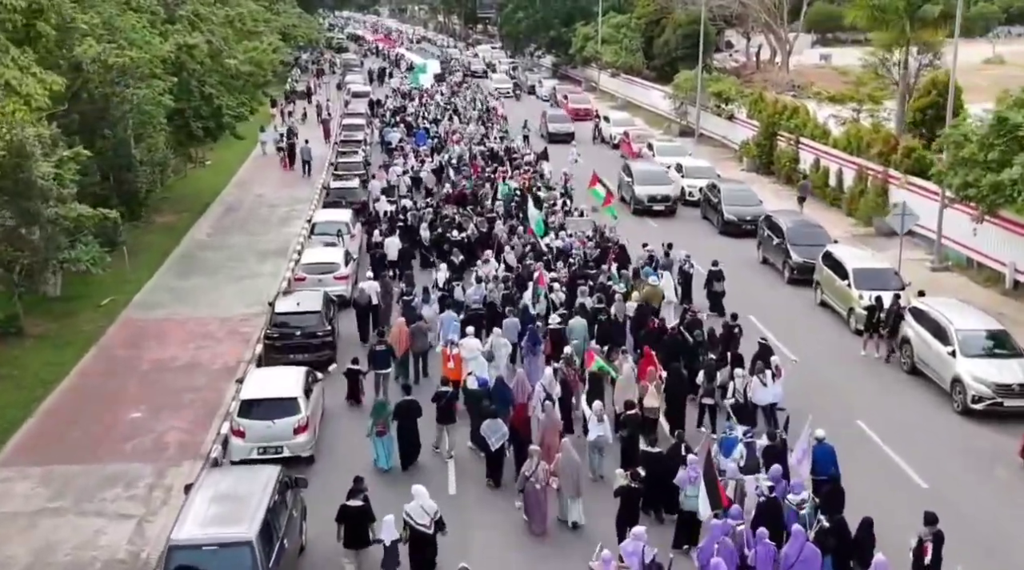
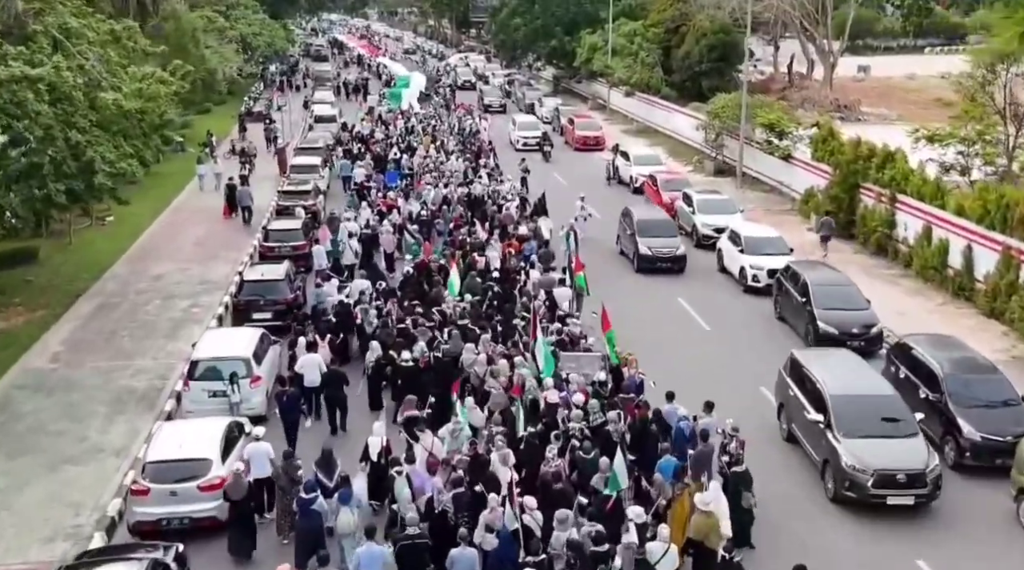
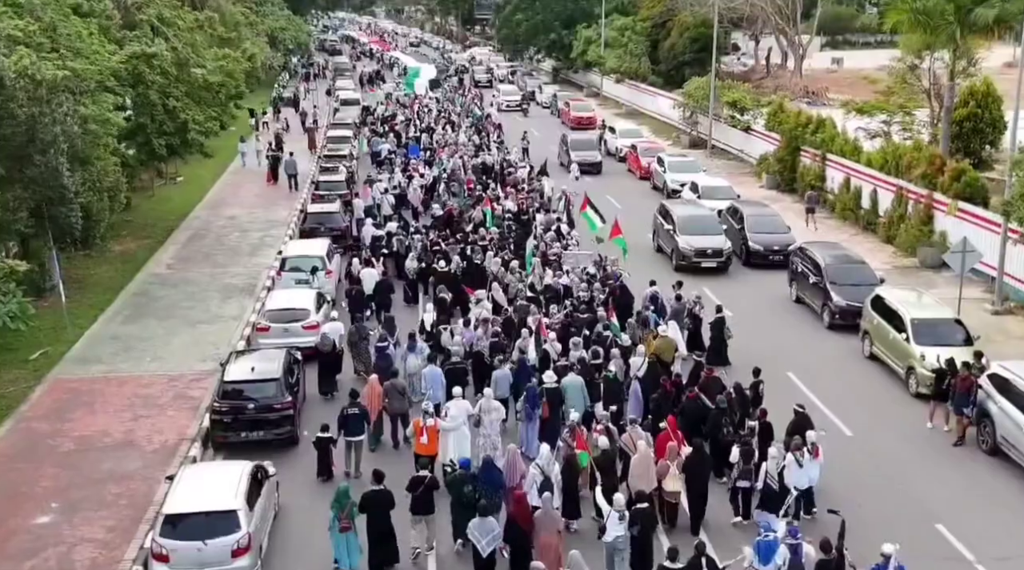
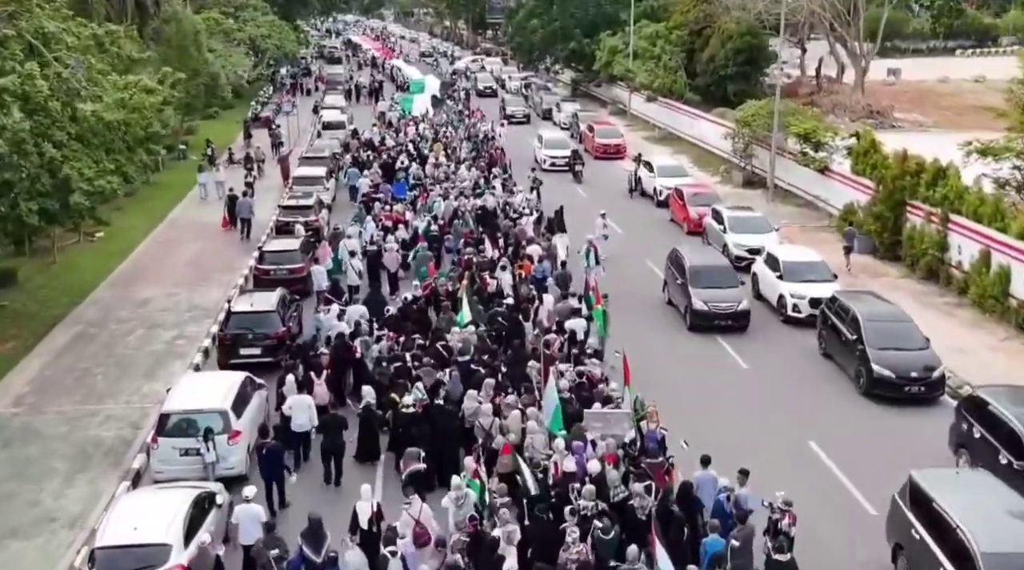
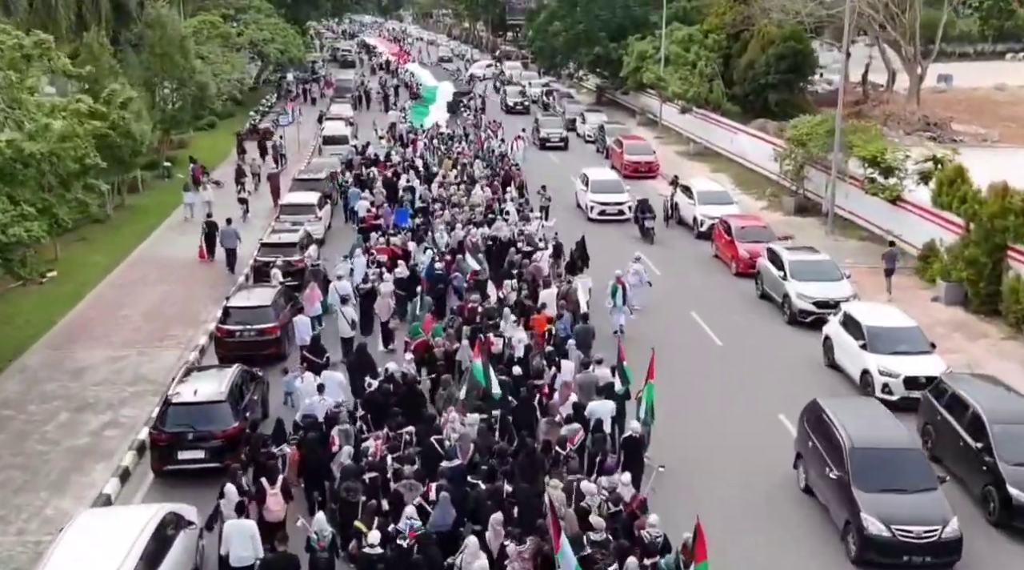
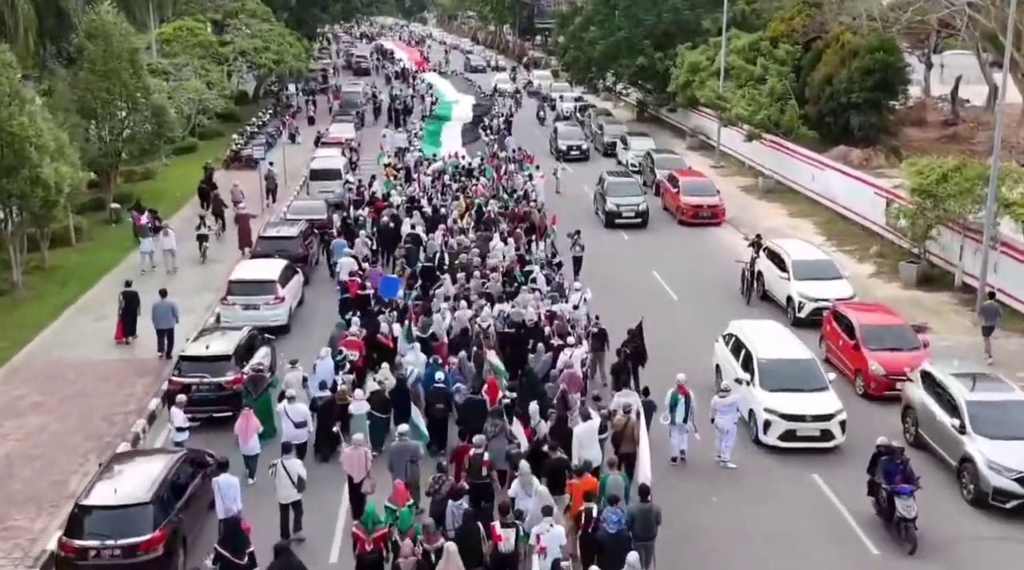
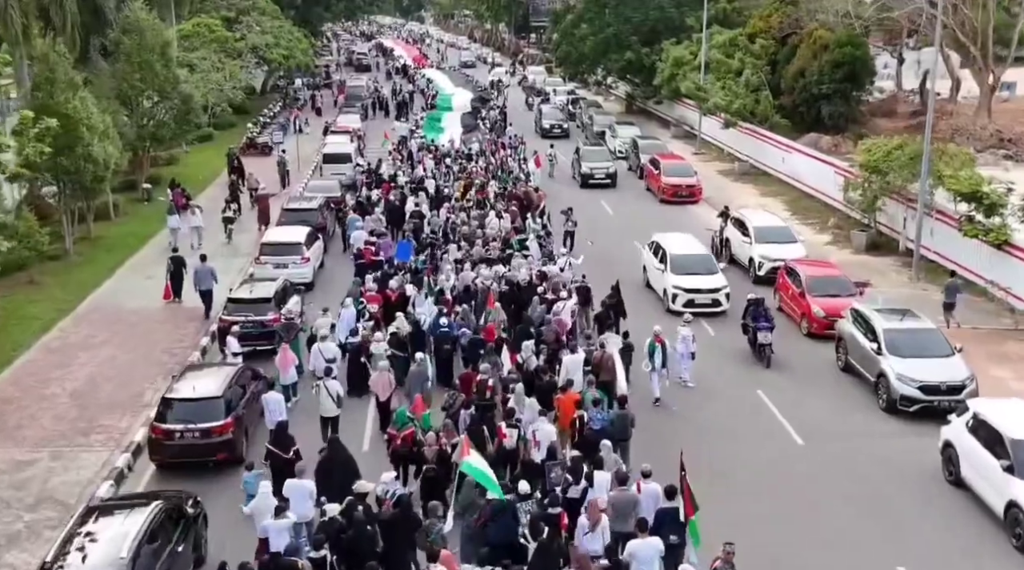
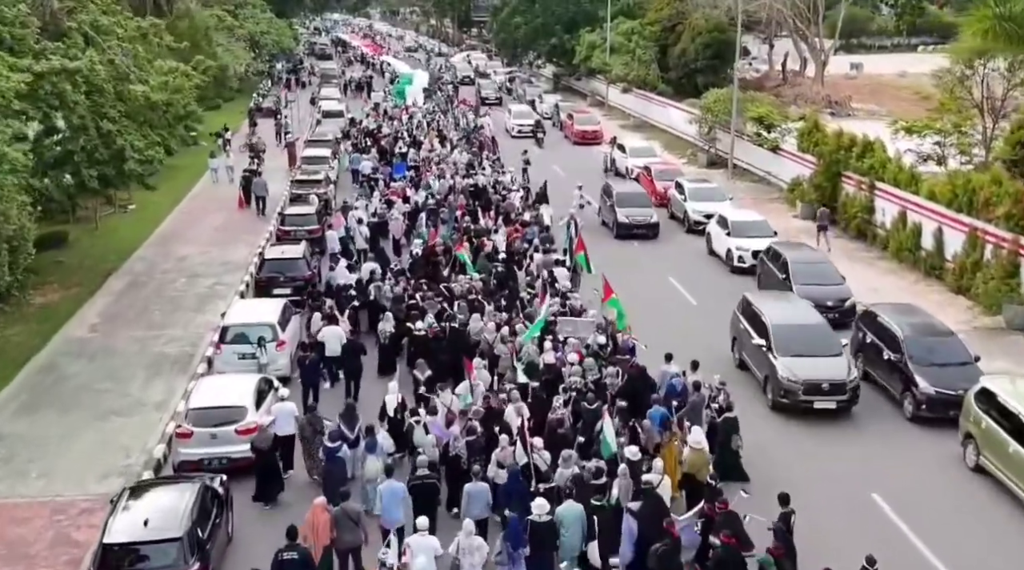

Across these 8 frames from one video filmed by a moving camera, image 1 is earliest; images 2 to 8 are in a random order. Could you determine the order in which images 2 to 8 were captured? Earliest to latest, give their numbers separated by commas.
3, 8, 2, 4, 5, 7, 6
